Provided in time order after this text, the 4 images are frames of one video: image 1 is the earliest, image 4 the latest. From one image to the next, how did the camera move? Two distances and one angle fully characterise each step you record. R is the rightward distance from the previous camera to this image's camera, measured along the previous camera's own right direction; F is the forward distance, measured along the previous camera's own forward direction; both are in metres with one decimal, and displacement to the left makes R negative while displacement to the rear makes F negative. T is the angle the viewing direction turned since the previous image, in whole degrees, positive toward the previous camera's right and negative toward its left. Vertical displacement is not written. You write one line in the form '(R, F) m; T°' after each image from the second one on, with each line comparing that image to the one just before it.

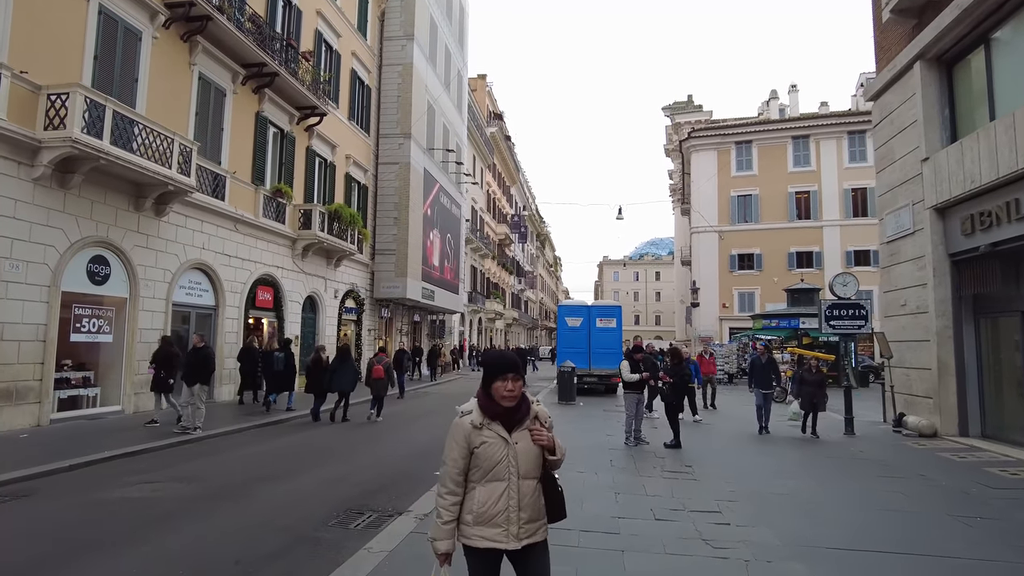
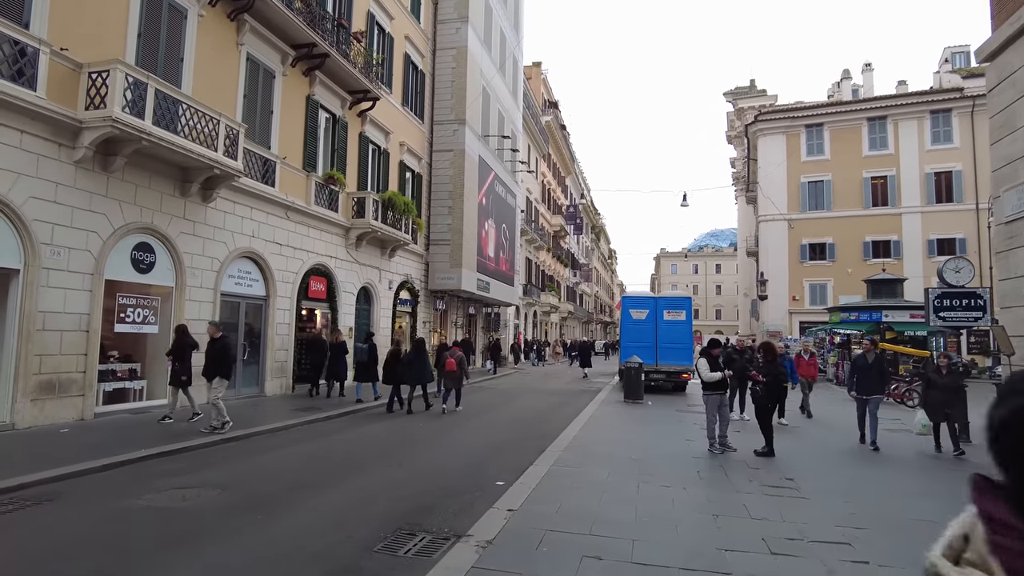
(-0.2, +1.0) m; -5°
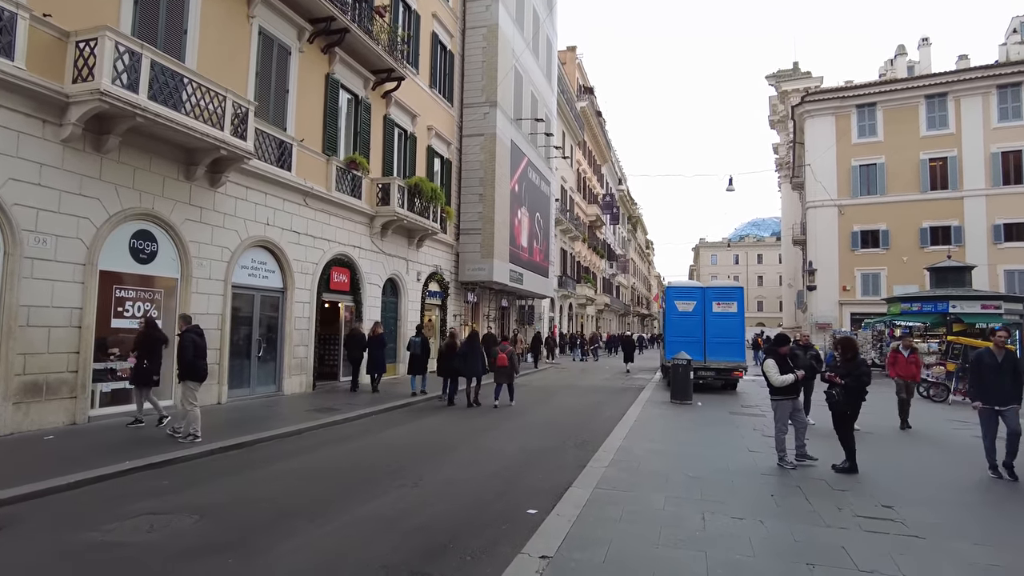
(0.0, +1.2) m; -3°
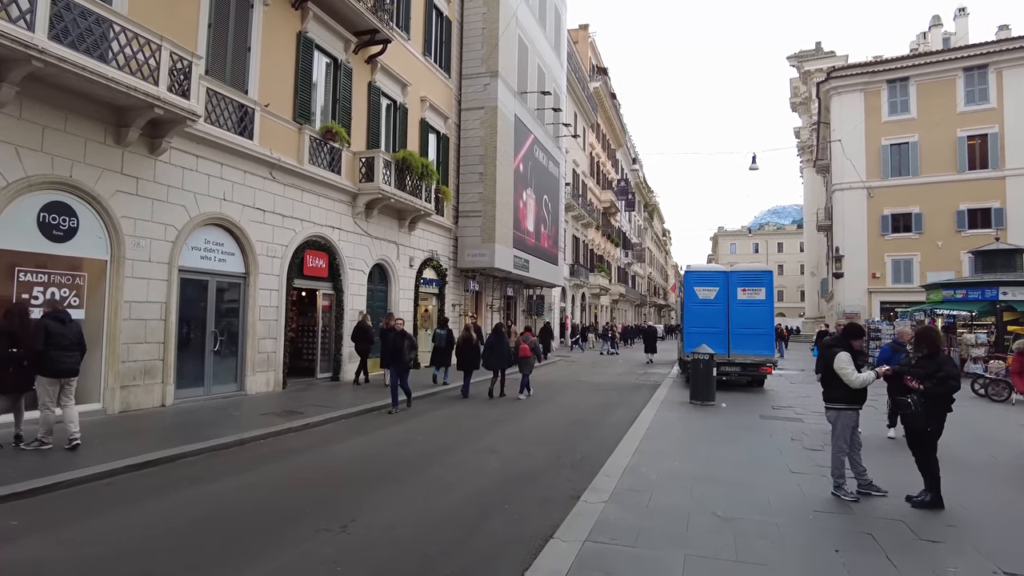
(+0.4, +1.8) m; -1°
